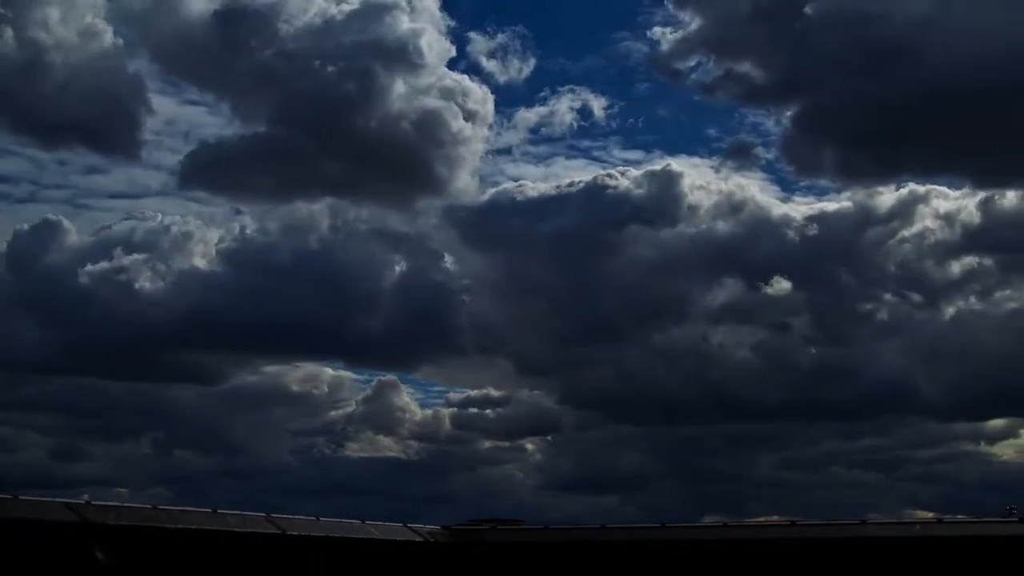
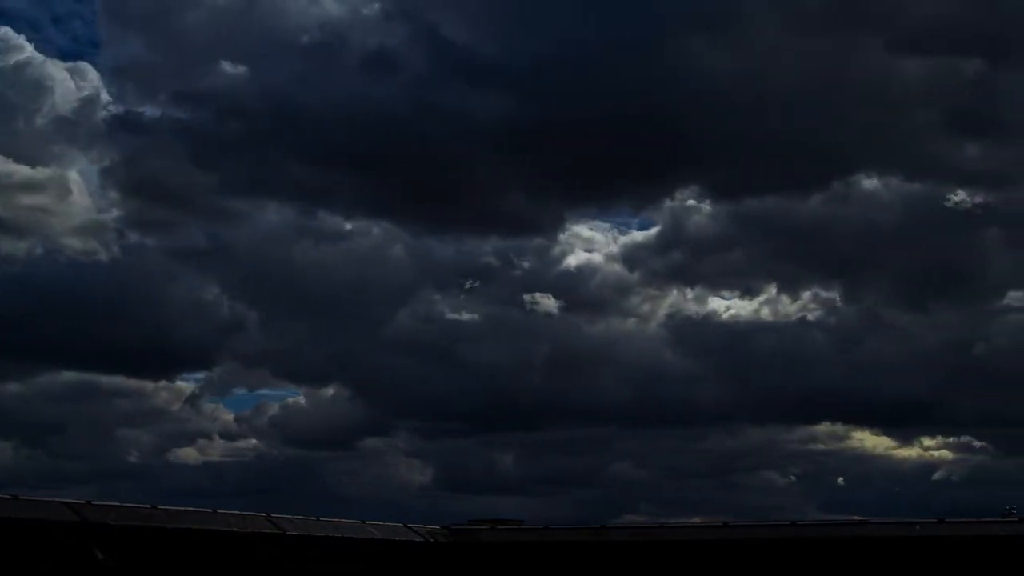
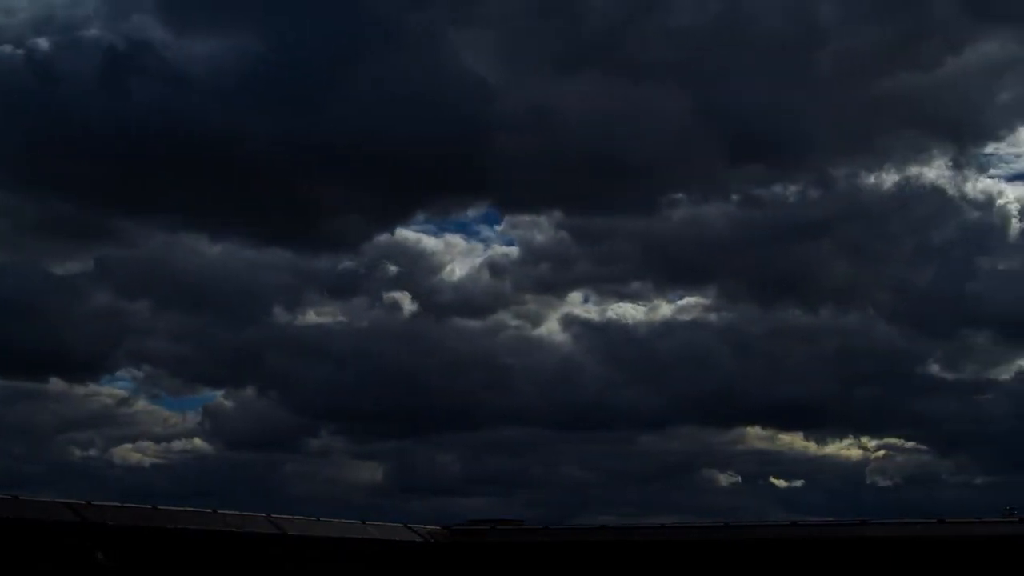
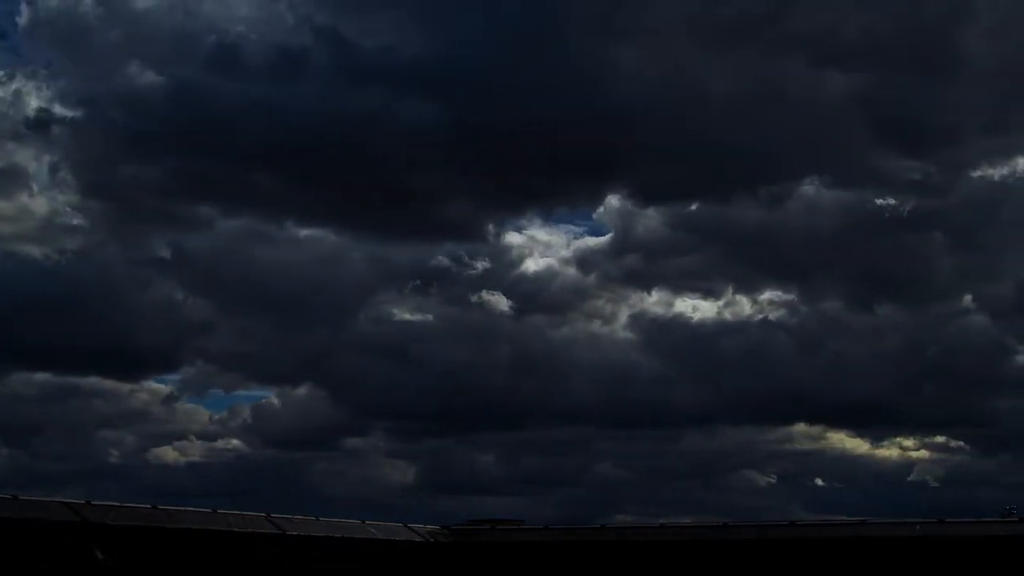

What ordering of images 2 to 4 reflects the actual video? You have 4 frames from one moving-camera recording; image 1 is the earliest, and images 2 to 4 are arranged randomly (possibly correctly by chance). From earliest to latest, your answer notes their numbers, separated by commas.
2, 4, 3
